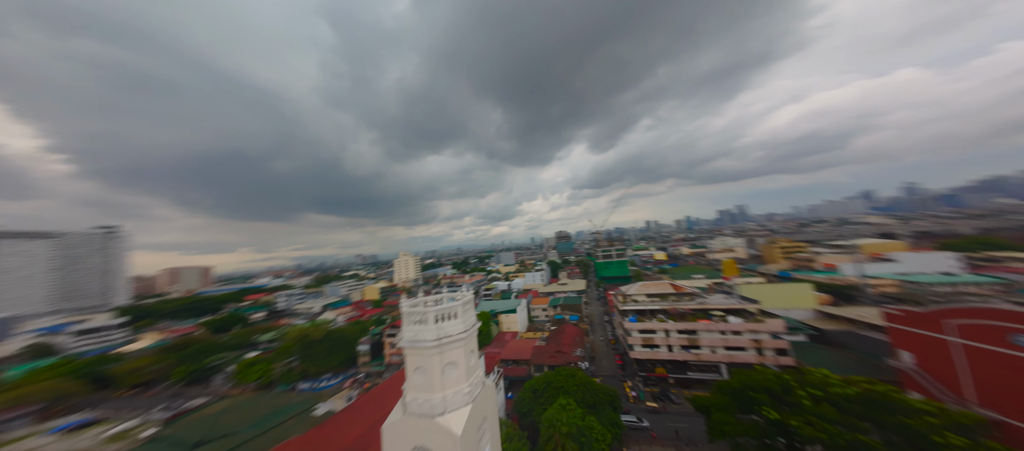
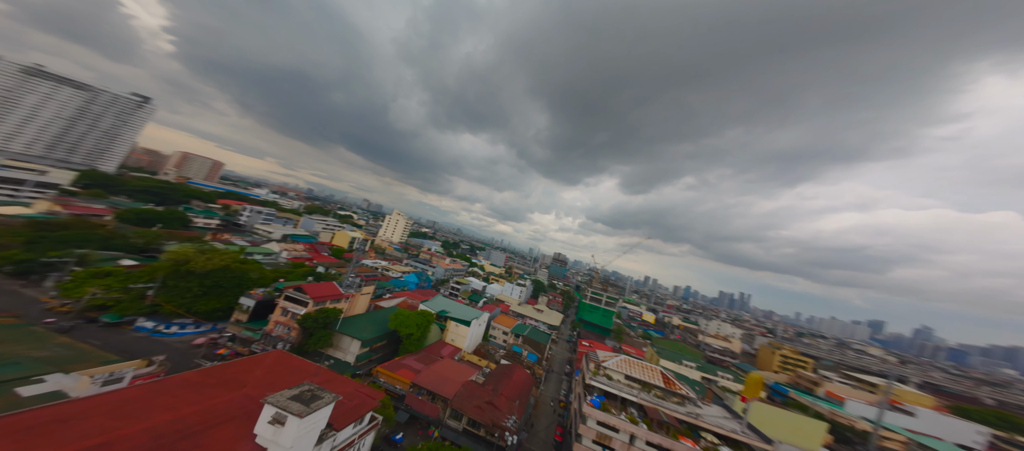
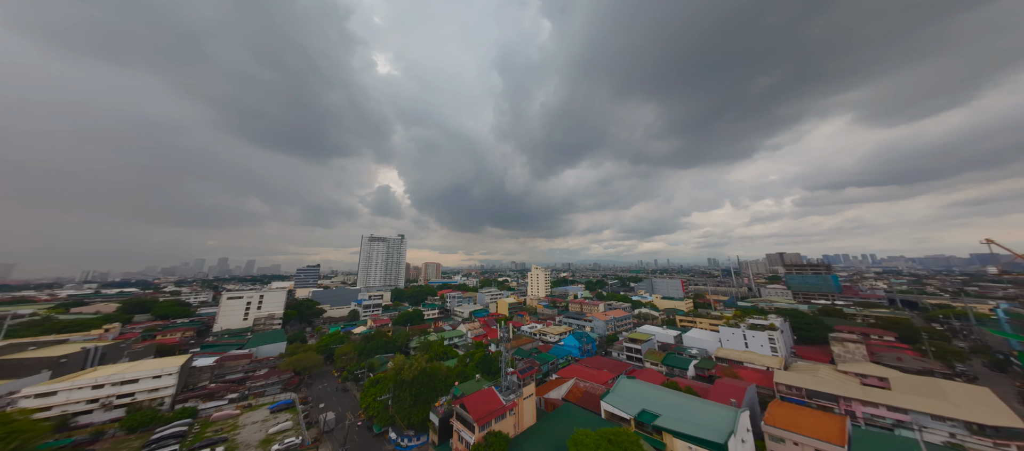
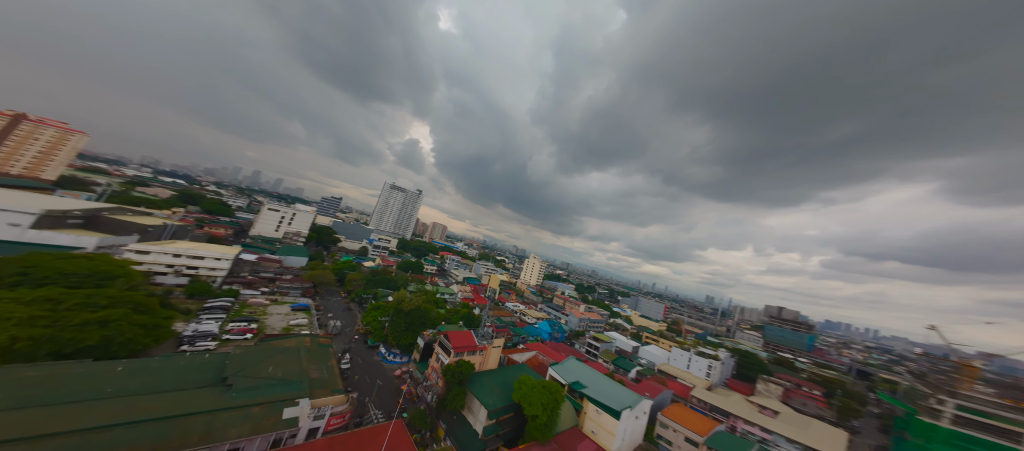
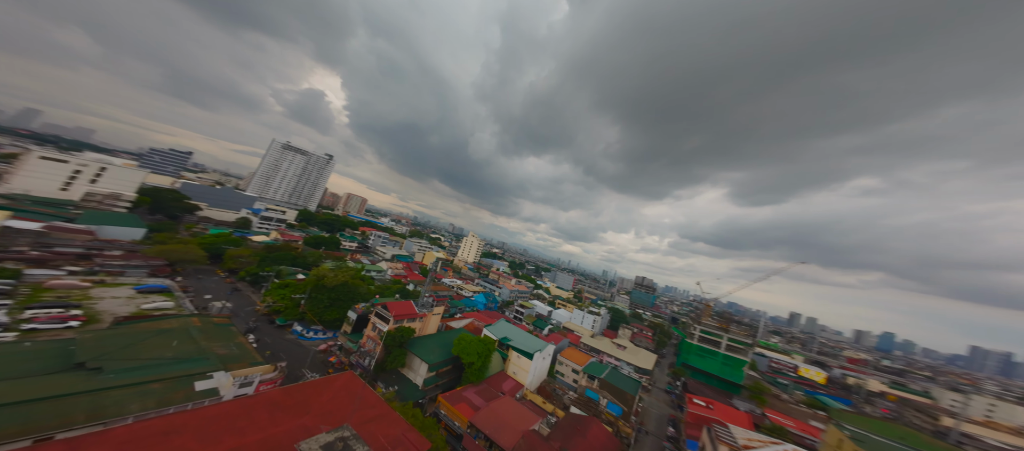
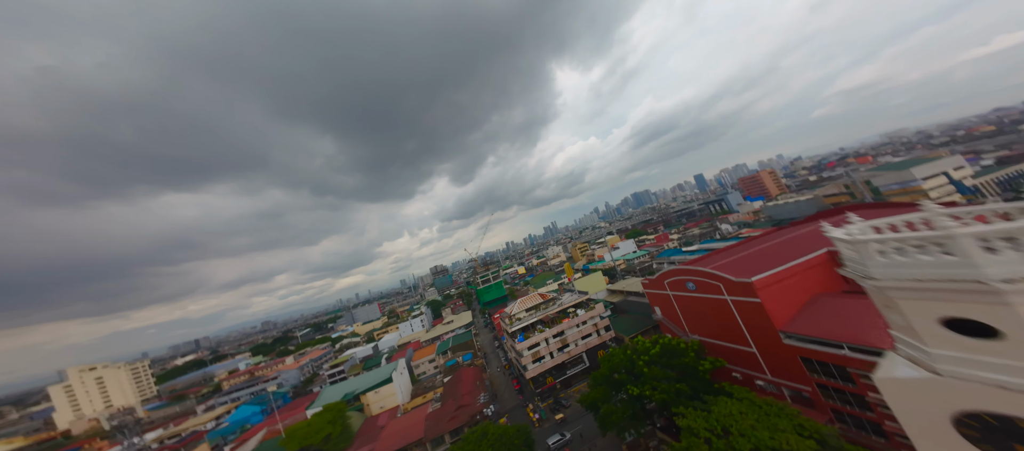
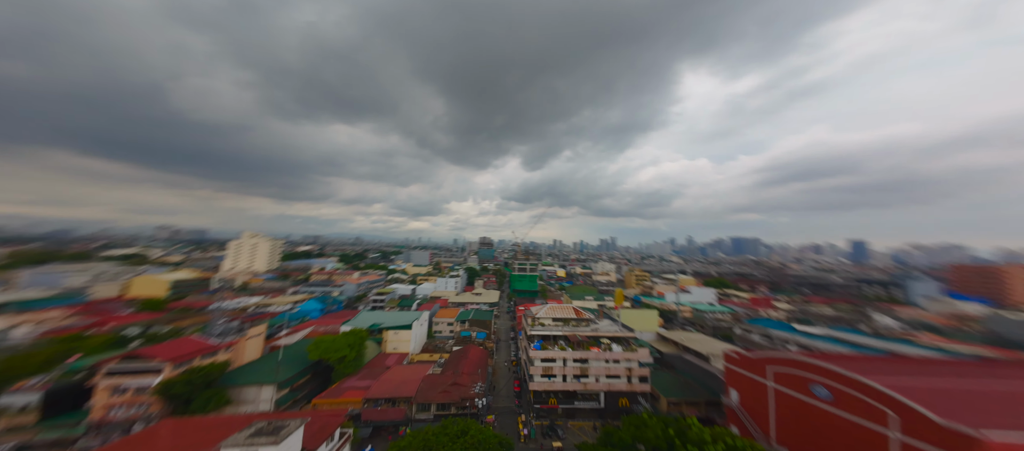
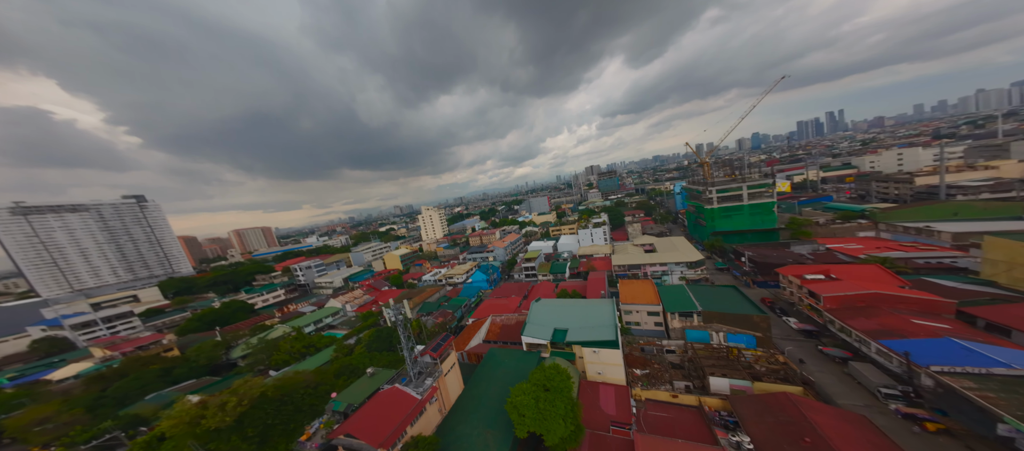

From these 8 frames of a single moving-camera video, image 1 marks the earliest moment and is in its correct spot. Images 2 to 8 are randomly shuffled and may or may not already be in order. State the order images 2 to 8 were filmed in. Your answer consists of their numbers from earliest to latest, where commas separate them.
6, 7, 2, 5, 4, 3, 8
